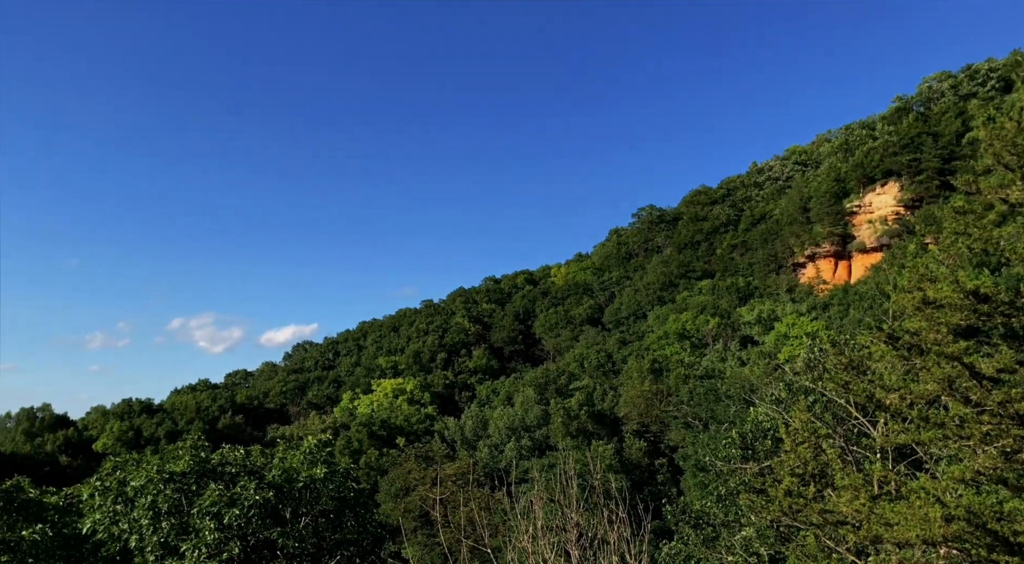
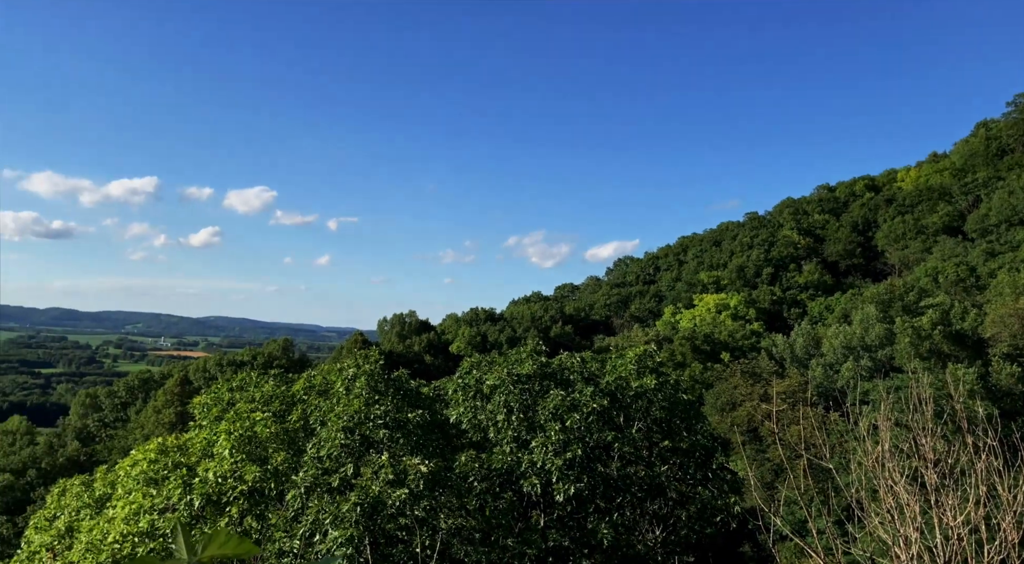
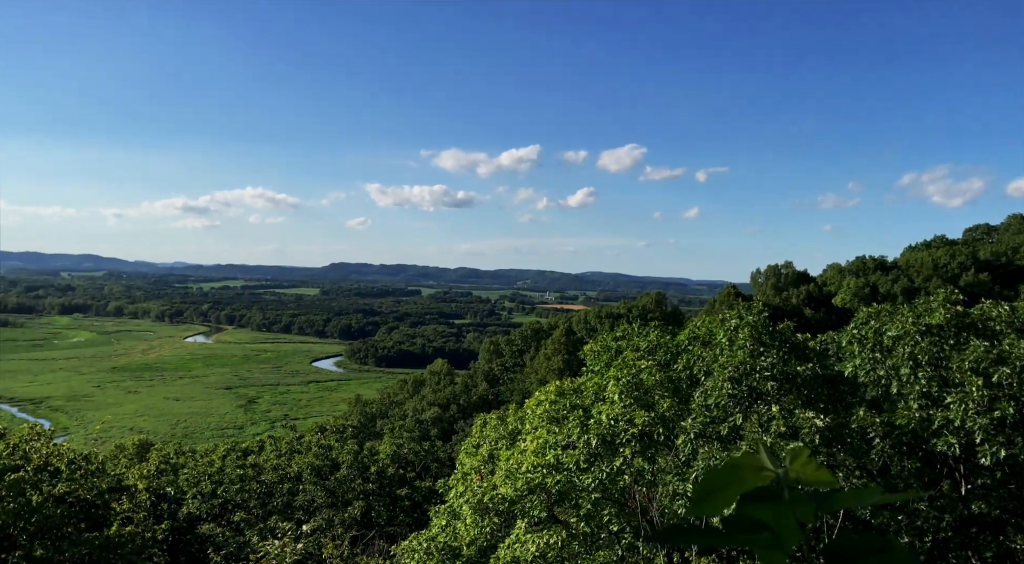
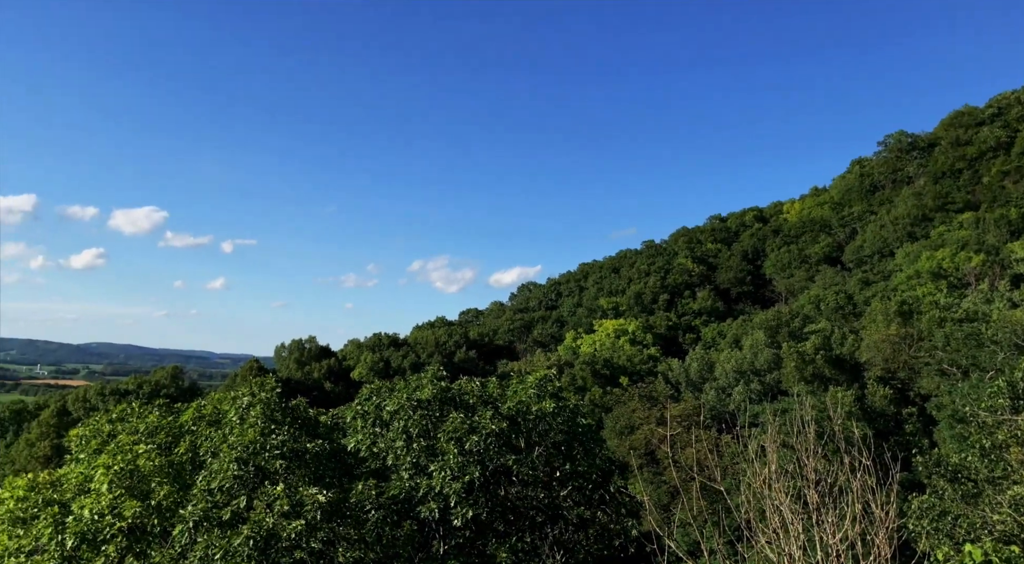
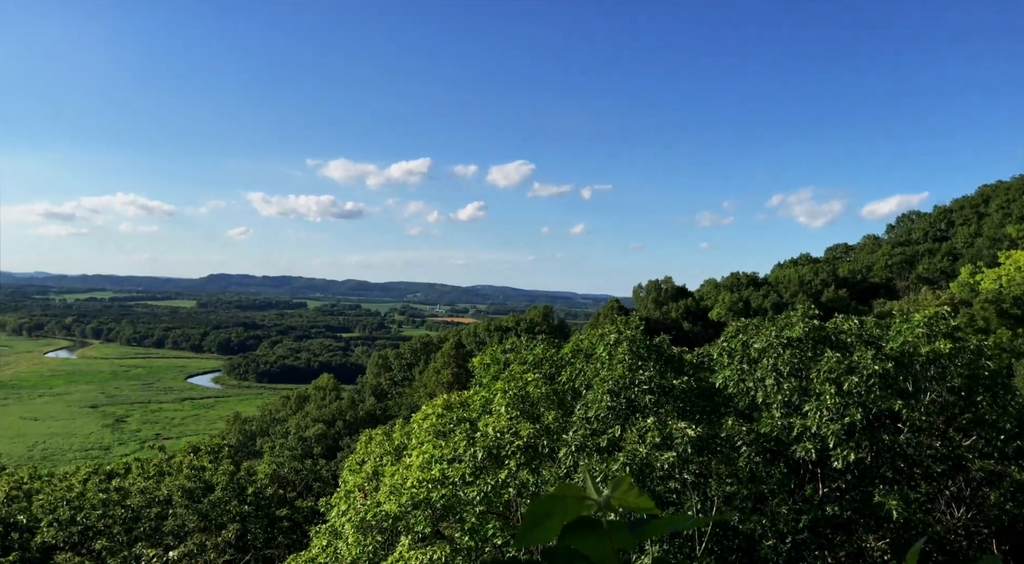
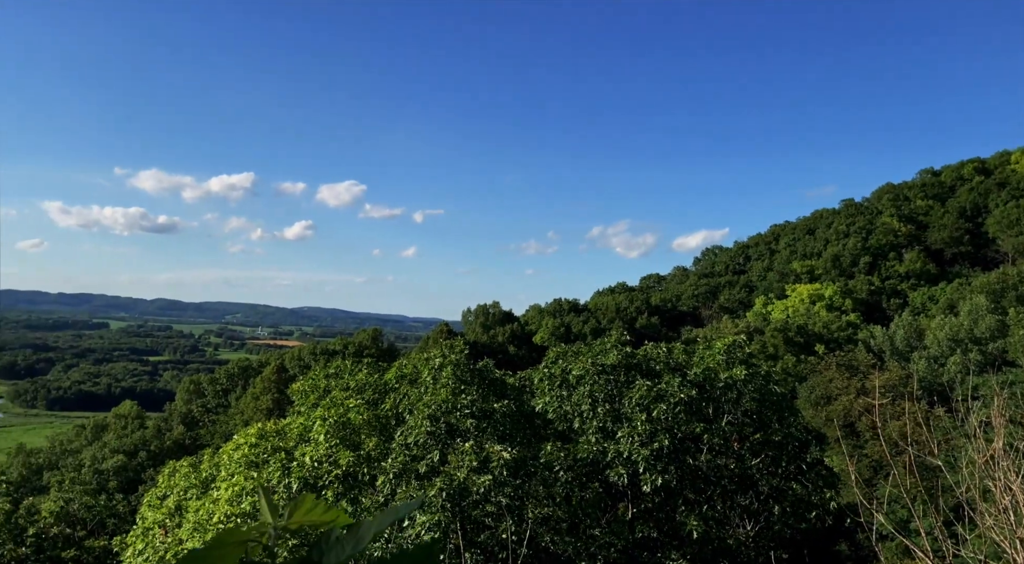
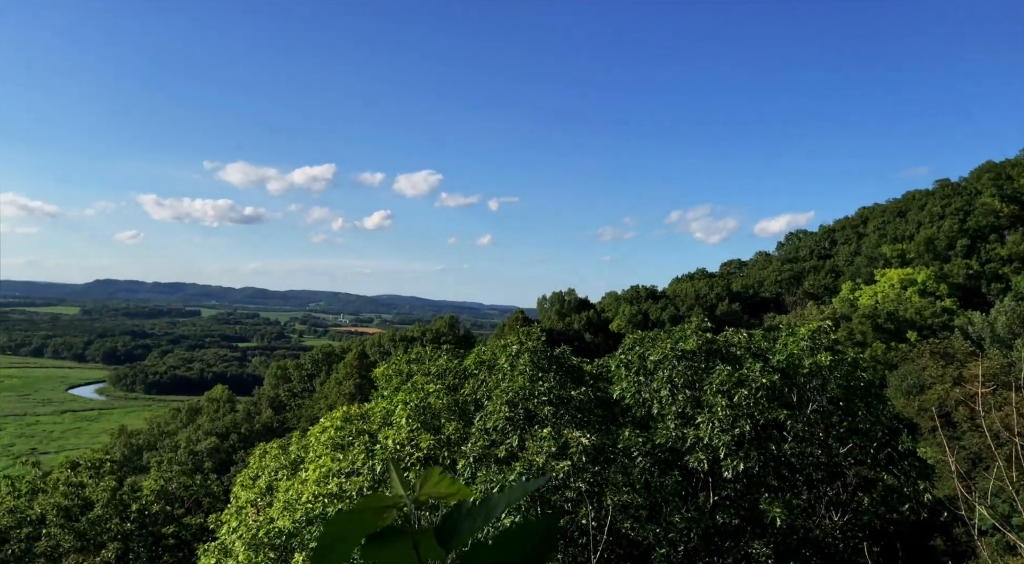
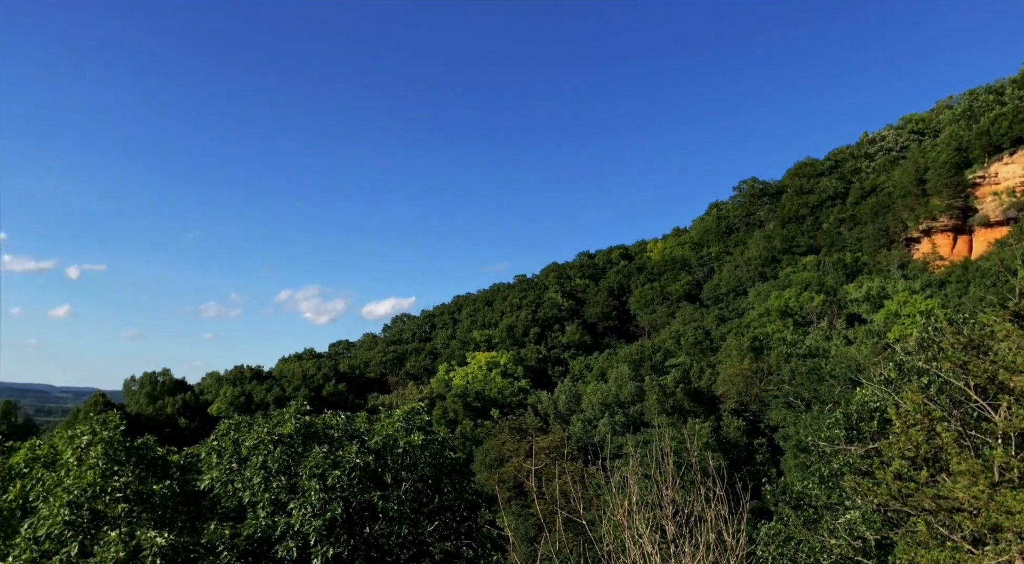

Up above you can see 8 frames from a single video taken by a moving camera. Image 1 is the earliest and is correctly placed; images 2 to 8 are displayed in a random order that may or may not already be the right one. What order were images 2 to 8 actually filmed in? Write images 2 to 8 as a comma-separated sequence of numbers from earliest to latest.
8, 4, 2, 6, 7, 5, 3
